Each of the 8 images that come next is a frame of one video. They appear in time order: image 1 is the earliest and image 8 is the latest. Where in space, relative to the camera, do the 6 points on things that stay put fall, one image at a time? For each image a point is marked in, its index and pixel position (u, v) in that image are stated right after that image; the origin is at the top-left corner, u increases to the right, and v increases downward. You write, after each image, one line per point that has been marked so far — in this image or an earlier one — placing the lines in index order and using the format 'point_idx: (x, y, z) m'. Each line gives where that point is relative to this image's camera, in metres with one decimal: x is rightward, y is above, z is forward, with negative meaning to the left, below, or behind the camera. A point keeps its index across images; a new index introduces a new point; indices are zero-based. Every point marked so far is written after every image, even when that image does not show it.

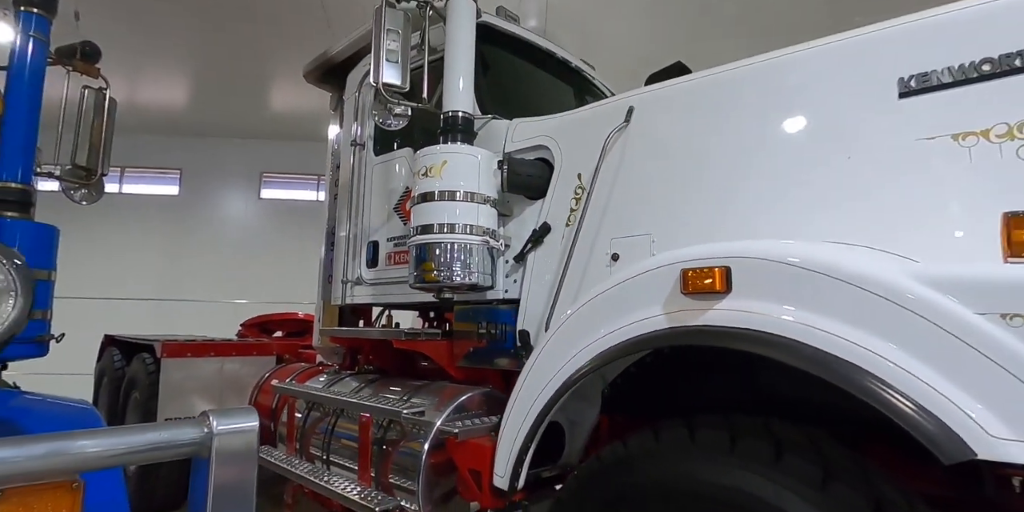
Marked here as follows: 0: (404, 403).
0: (-0.4, -0.5, +1.9) m
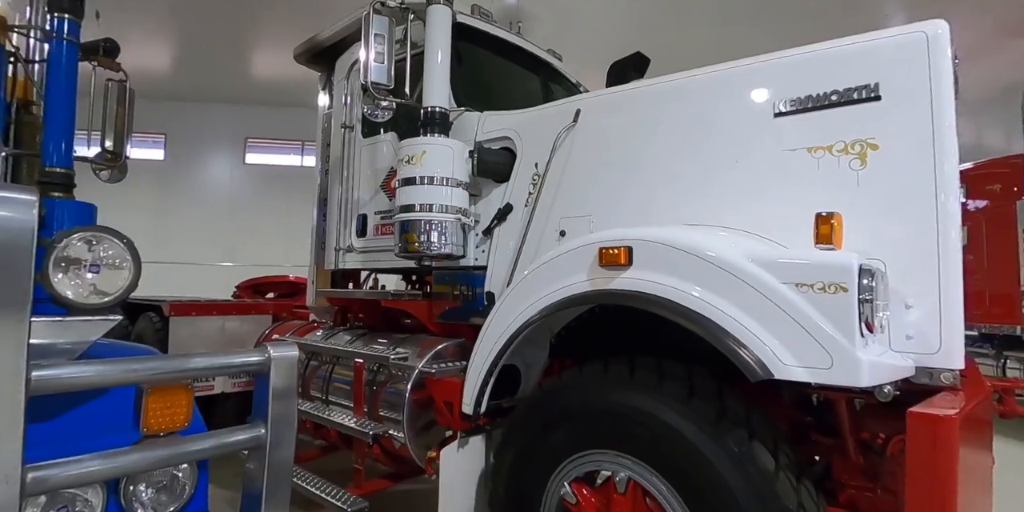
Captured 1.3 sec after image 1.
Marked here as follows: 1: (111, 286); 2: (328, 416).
0: (-0.5, -0.4, +2.2) m
1: (-0.9, -0.1, +1.1) m
2: (-0.8, -0.7, +2.3) m
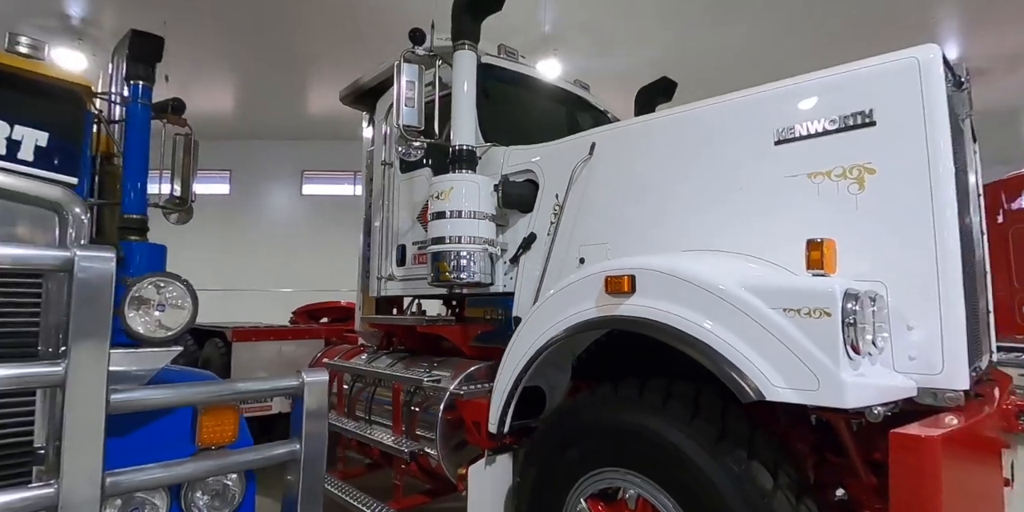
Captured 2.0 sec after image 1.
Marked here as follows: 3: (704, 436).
0: (-0.4, -0.5, +2.4) m
1: (-0.8, -0.2, +1.3) m
2: (-0.7, -0.8, +2.4) m
3: (+0.5, -0.5, +1.4) m
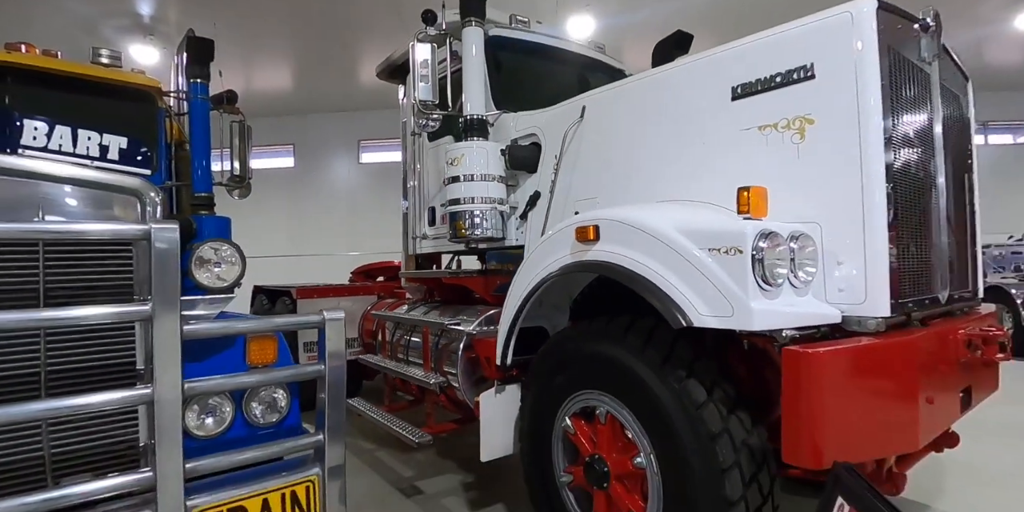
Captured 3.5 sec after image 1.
0: (-0.3, -0.3, +2.7) m
1: (-0.9, -0.1, +1.7) m
2: (-0.6, -0.6, +2.9) m
3: (+0.4, -0.3, +1.6) m
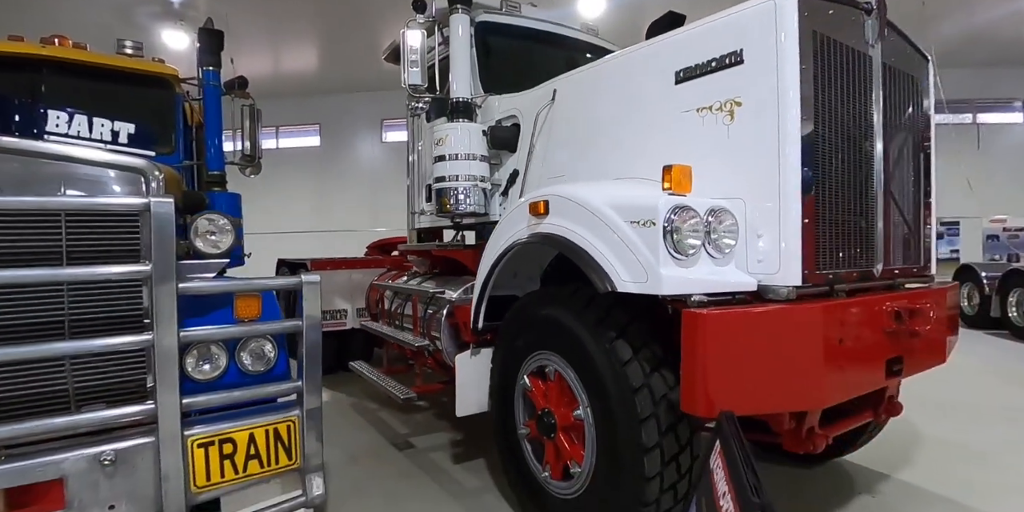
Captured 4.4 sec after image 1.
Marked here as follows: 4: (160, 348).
0: (-0.4, -0.2, +2.9) m
1: (-1.1, 0.0, +2.0) m
2: (-0.7, -0.5, +3.1) m
3: (+0.3, -0.2, +1.8) m
4: (-1.1, -0.3, +1.7) m
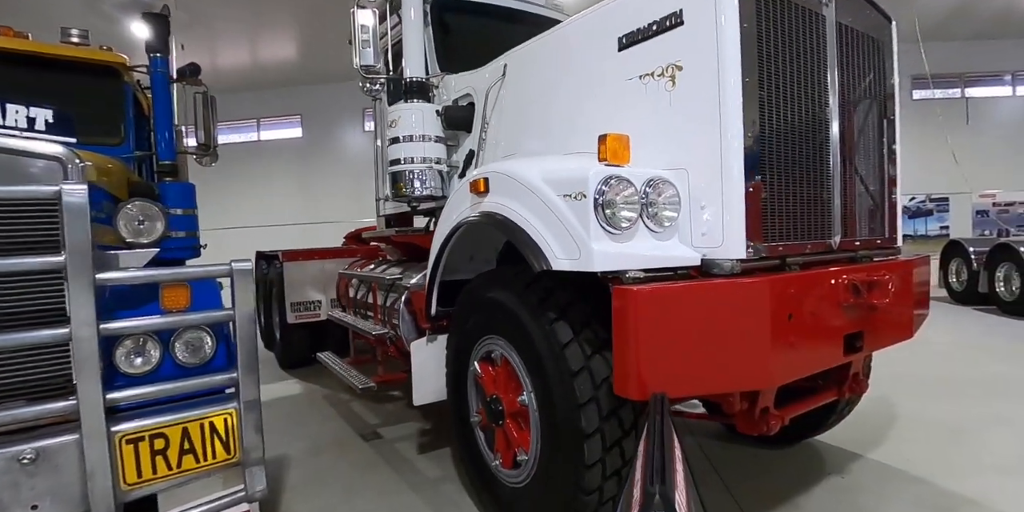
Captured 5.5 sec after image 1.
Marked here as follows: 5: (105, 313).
0: (-0.6, -0.1, +2.9) m
1: (-1.3, +0.1, +1.9) m
2: (-0.8, -0.4, +3.0) m
3: (+0.1, -0.2, +1.7) m
4: (-1.3, -0.3, +1.6) m
5: (-1.3, -0.2, +1.8) m
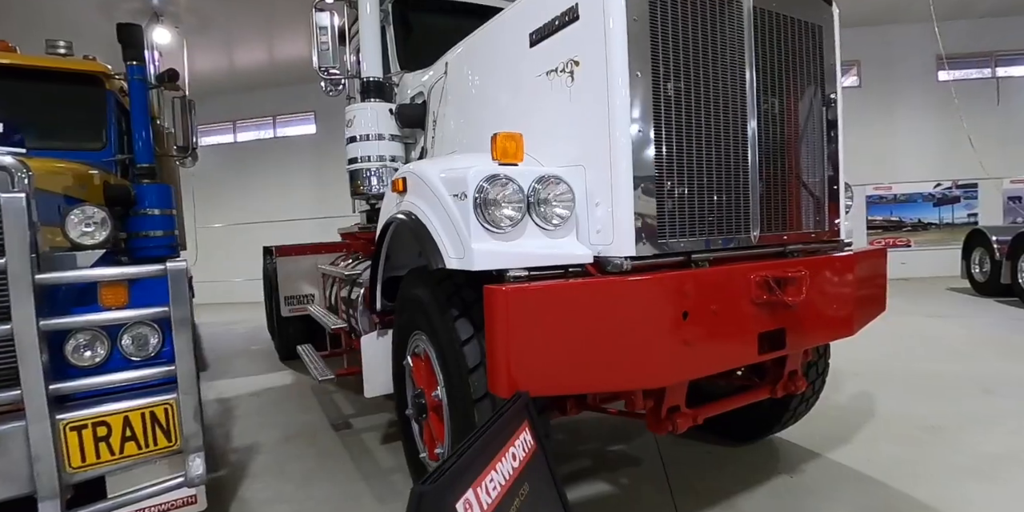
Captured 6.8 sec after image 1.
0: (-0.8, -0.1, +2.9) m
1: (-1.6, +0.1, +2.0) m
2: (-1.1, -0.4, +3.1) m
3: (-0.2, -0.1, +1.8) m
4: (-1.6, -0.3, +1.7) m
5: (-1.6, -0.2, +1.9) m
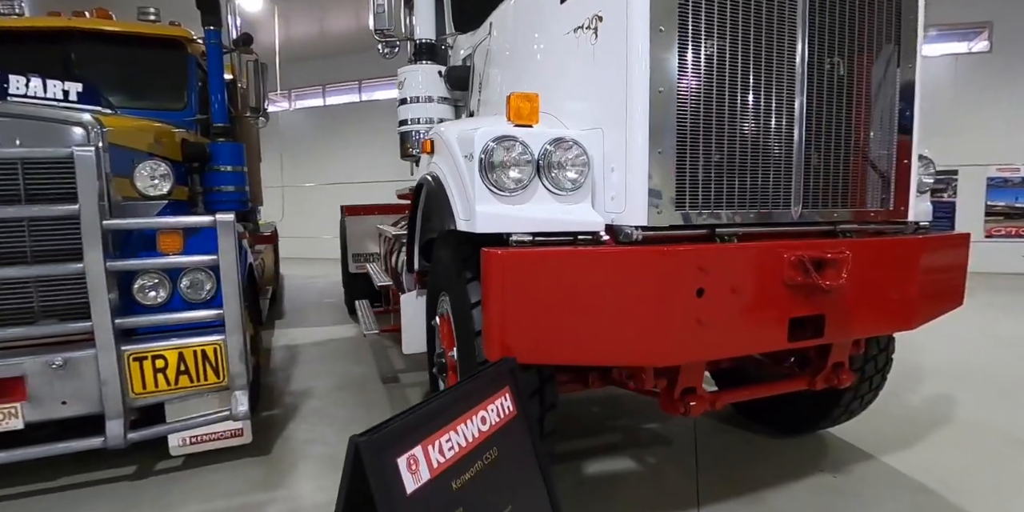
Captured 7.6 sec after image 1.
0: (-0.6, +0.1, +3.0) m
1: (-1.4, +0.3, +2.2) m
2: (-0.8, -0.1, +3.2) m
3: (-0.2, 0.0, +1.8) m
4: (-1.5, -0.1, +2.0) m
5: (-1.5, 0.0, +2.1) m
